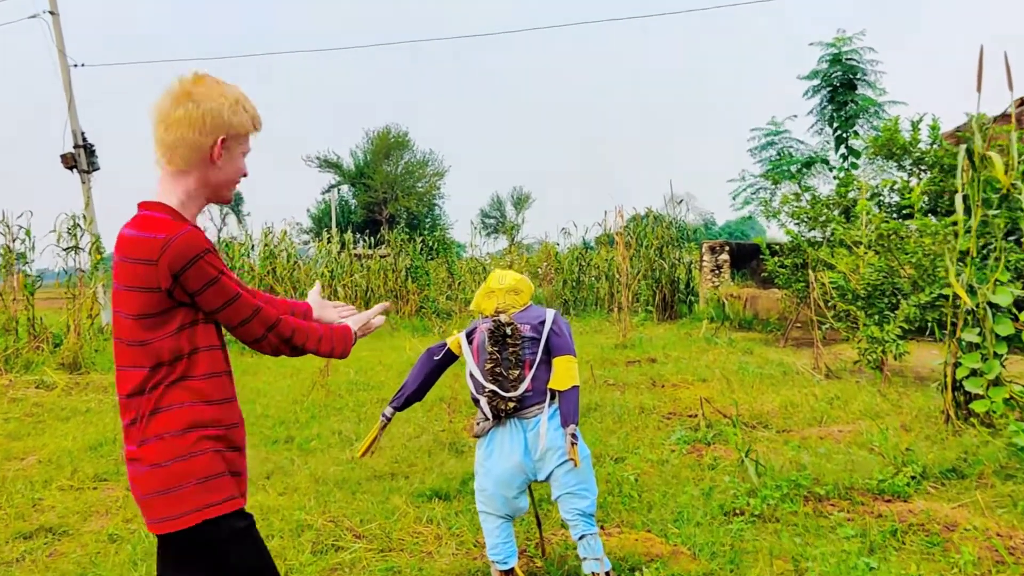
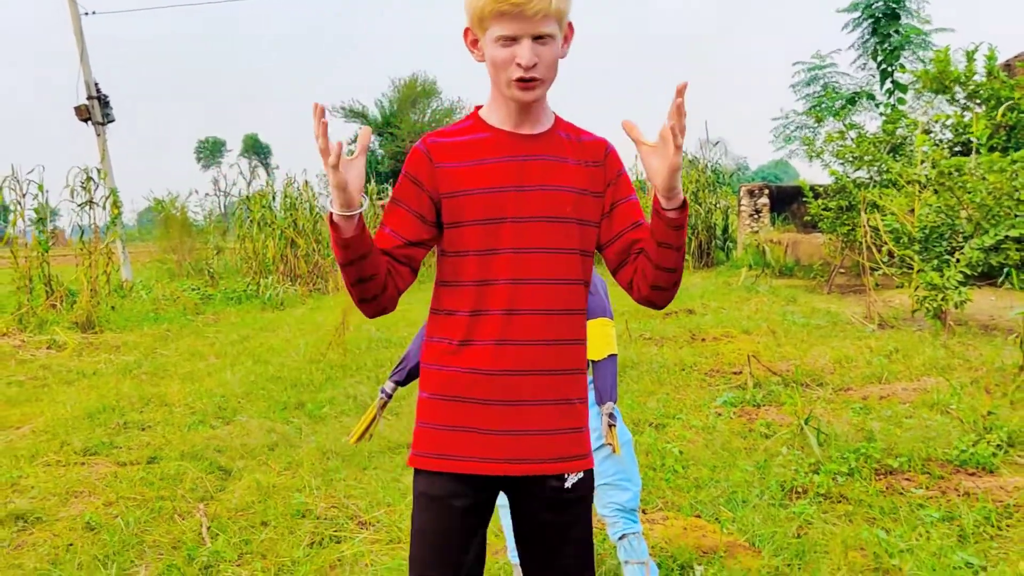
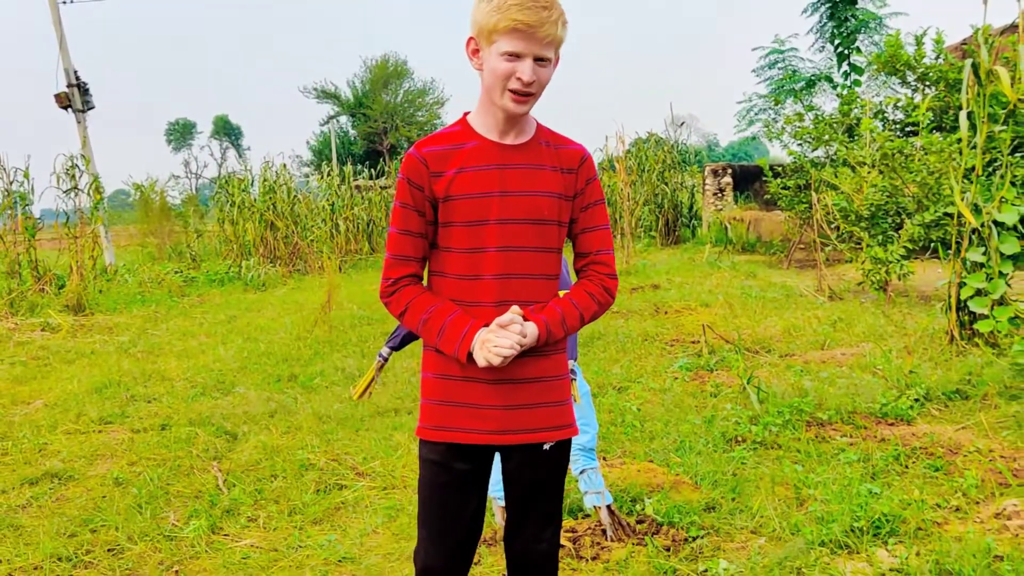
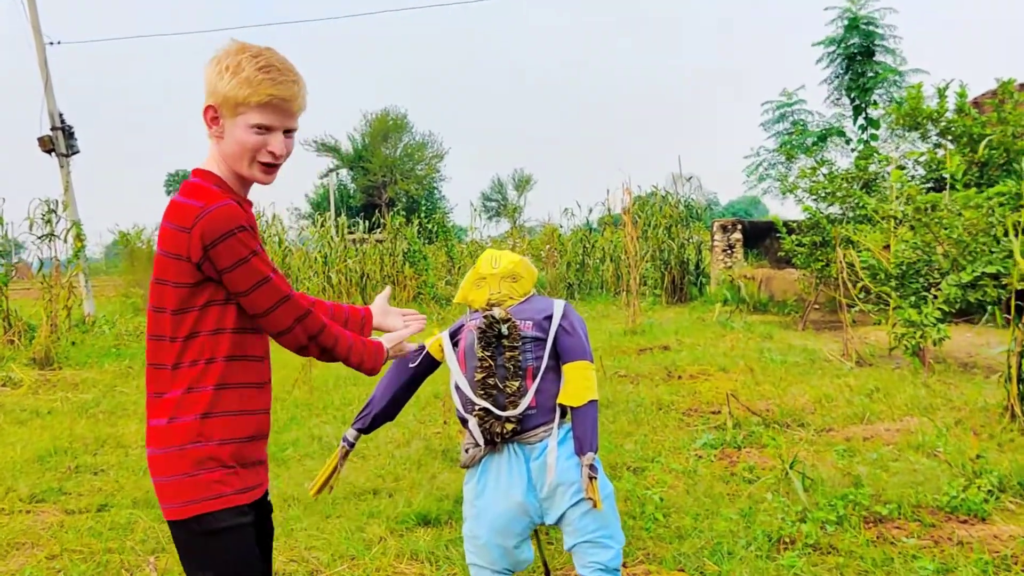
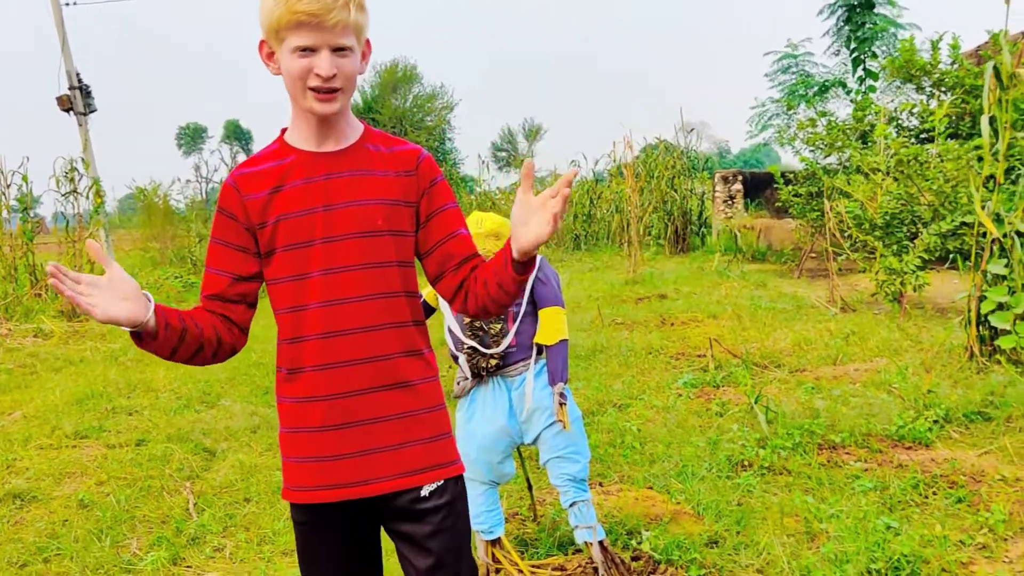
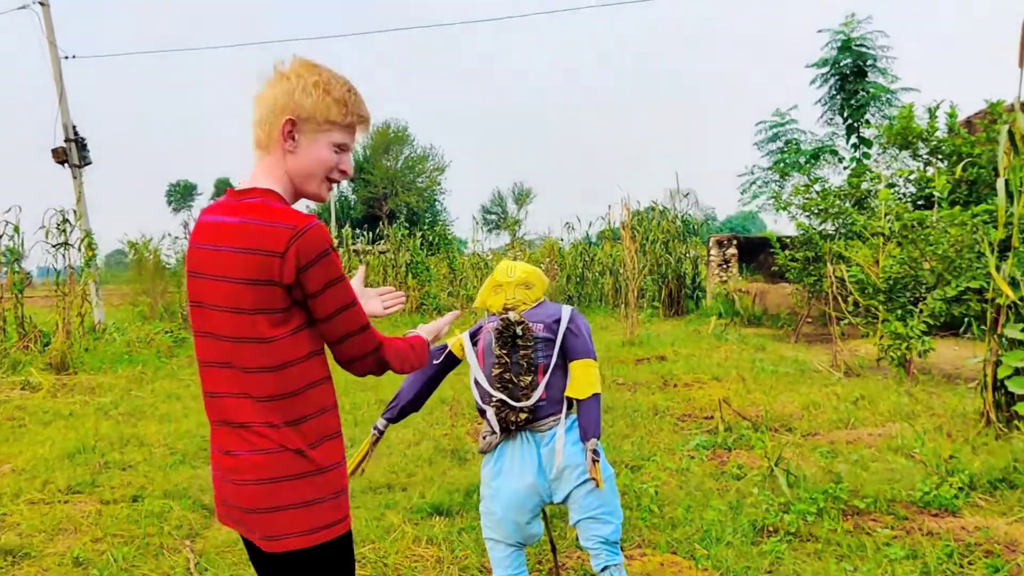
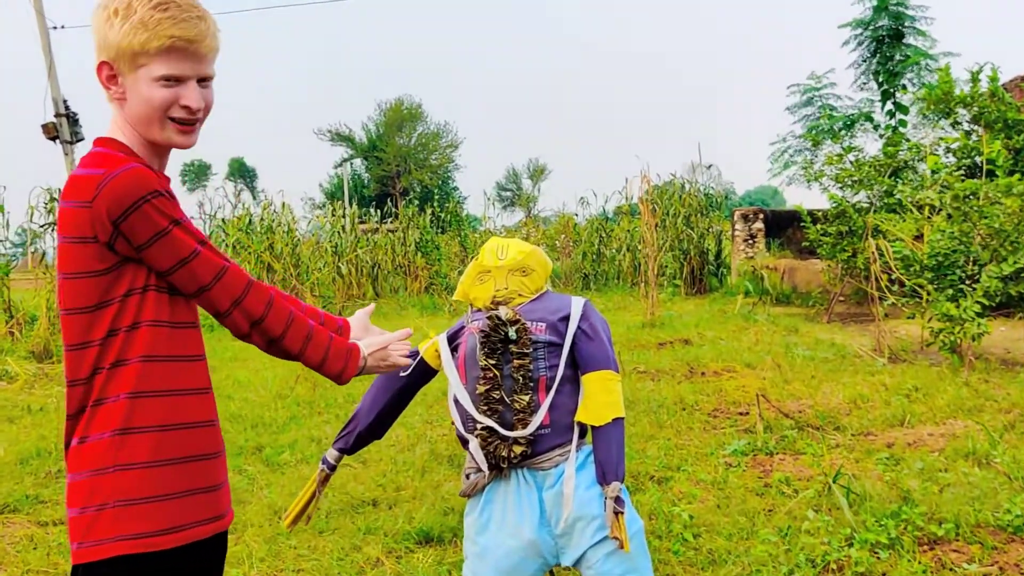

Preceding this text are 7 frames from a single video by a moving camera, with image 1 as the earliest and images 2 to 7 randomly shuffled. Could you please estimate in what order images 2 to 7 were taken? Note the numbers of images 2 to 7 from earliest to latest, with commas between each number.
6, 4, 7, 2, 5, 3
